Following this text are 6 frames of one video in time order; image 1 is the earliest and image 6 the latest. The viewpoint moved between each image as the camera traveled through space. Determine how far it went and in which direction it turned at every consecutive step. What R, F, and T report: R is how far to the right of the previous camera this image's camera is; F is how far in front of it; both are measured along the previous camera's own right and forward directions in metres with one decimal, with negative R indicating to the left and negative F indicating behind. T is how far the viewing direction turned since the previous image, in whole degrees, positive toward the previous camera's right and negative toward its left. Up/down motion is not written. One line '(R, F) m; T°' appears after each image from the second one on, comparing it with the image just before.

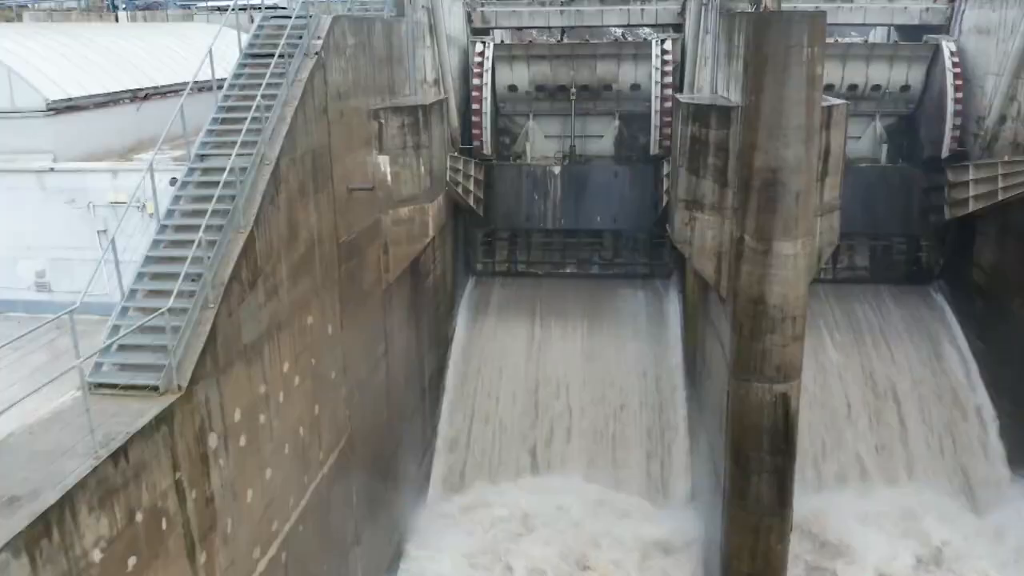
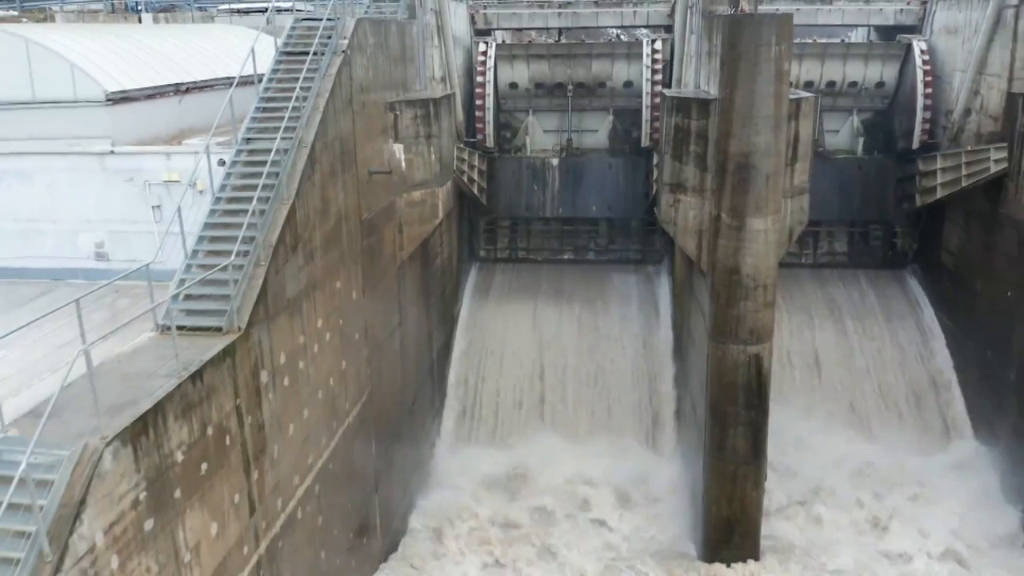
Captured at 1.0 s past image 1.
(-0.1, -1.2) m; 0°
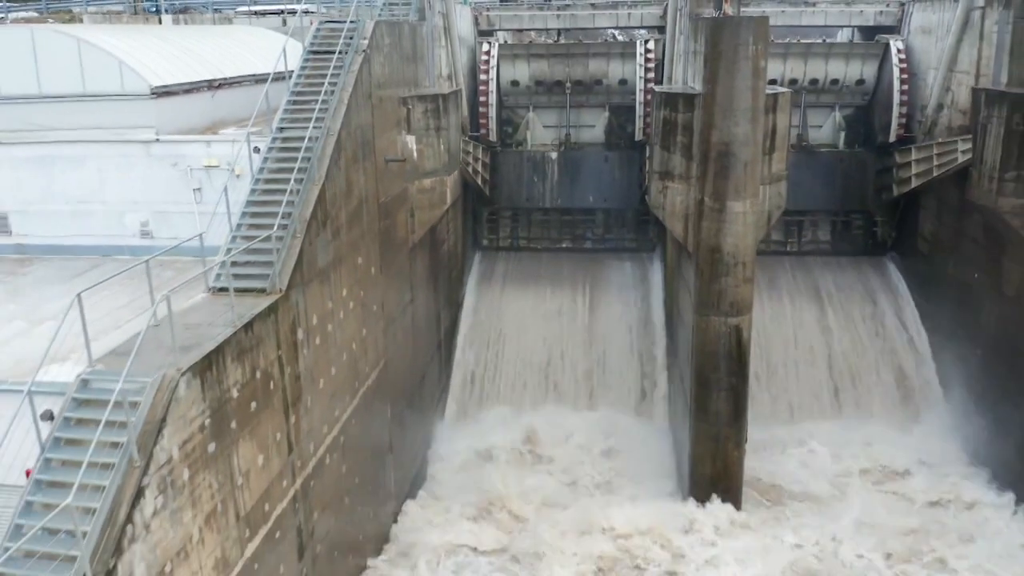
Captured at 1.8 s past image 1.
(-0.1, -1.1) m; 0°
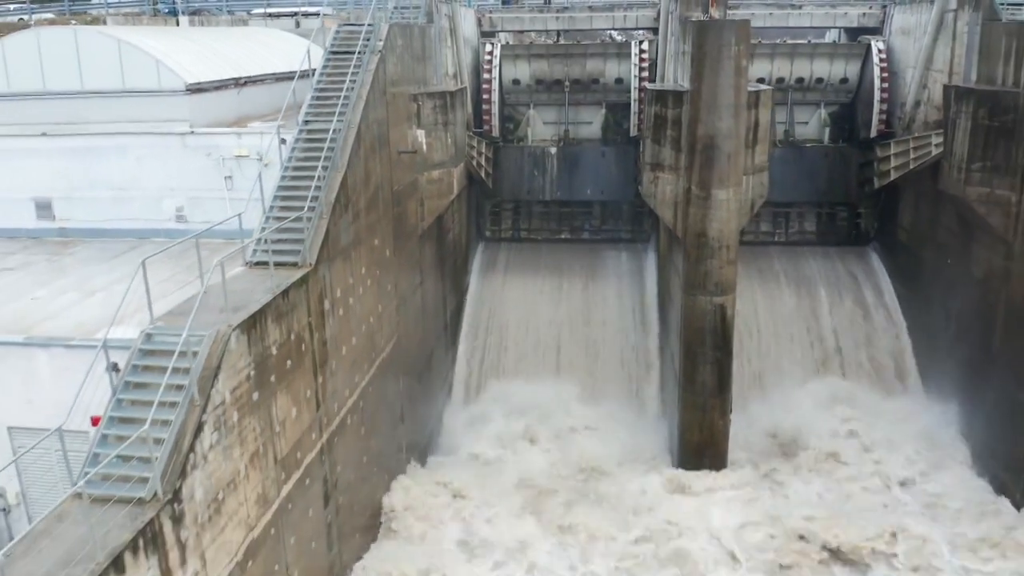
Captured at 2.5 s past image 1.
(-0.1, -1.1) m; 0°
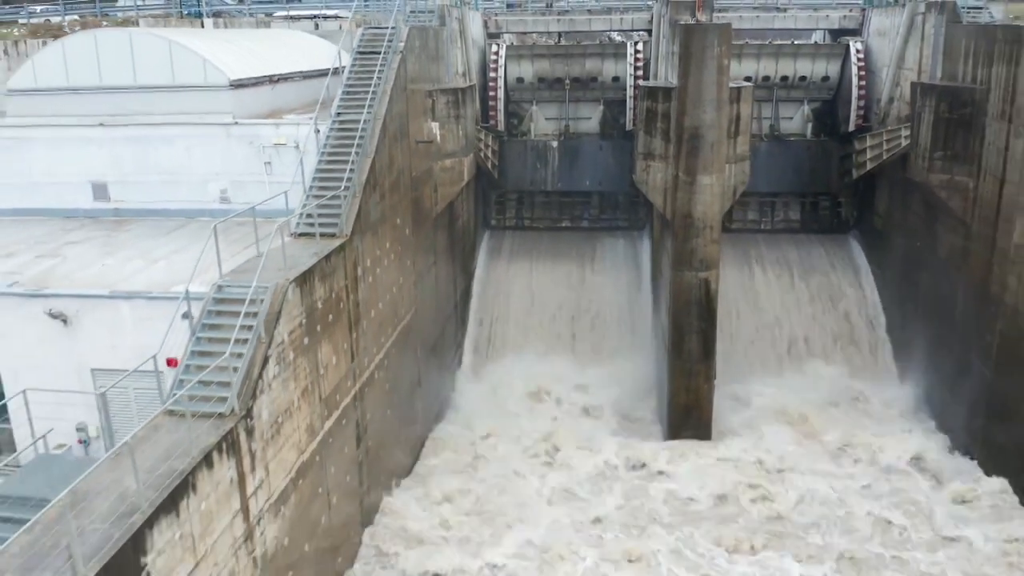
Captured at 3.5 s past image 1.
(-0.1, -1.6) m; 0°
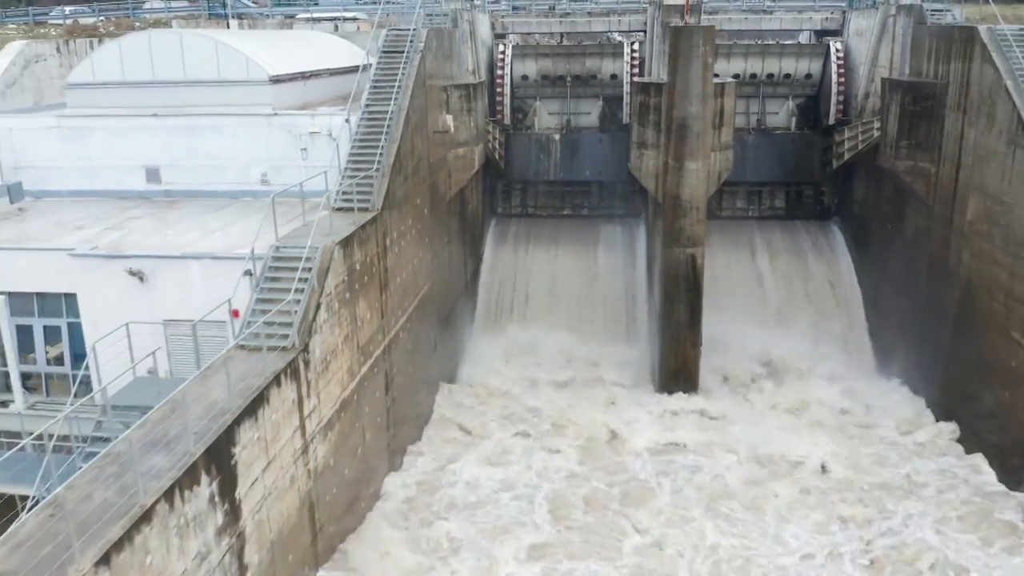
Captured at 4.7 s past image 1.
(-0.1, -1.8) m; 0°
